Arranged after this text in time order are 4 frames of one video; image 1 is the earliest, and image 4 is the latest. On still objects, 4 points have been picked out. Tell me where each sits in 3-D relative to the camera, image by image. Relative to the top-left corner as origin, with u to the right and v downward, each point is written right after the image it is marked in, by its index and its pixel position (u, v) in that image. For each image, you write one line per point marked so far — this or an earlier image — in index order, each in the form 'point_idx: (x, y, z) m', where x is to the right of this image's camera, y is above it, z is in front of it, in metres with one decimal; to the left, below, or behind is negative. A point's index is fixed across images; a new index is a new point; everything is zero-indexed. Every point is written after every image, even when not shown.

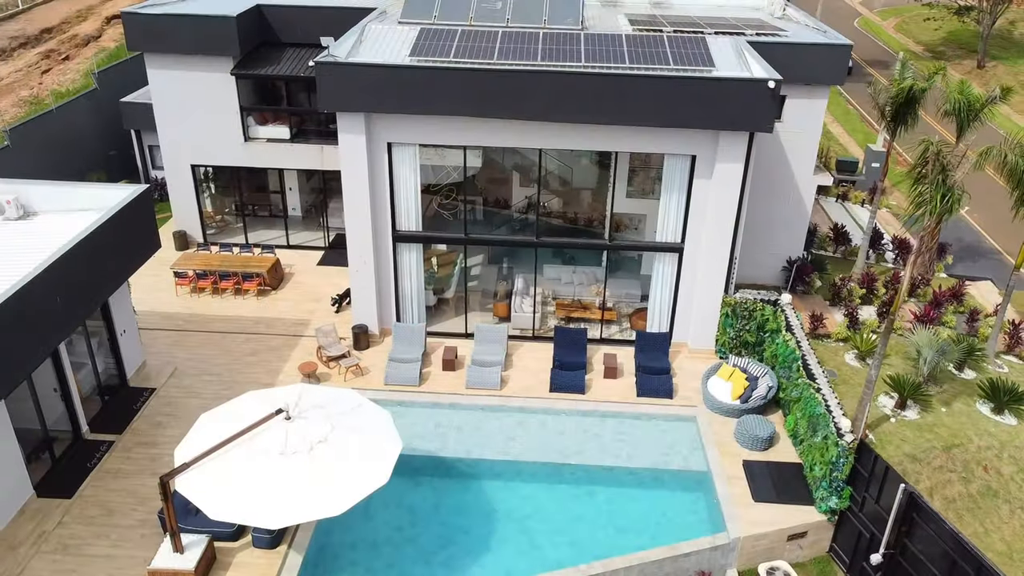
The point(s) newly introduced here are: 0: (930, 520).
0: (+7.4, -4.1, +13.2) m
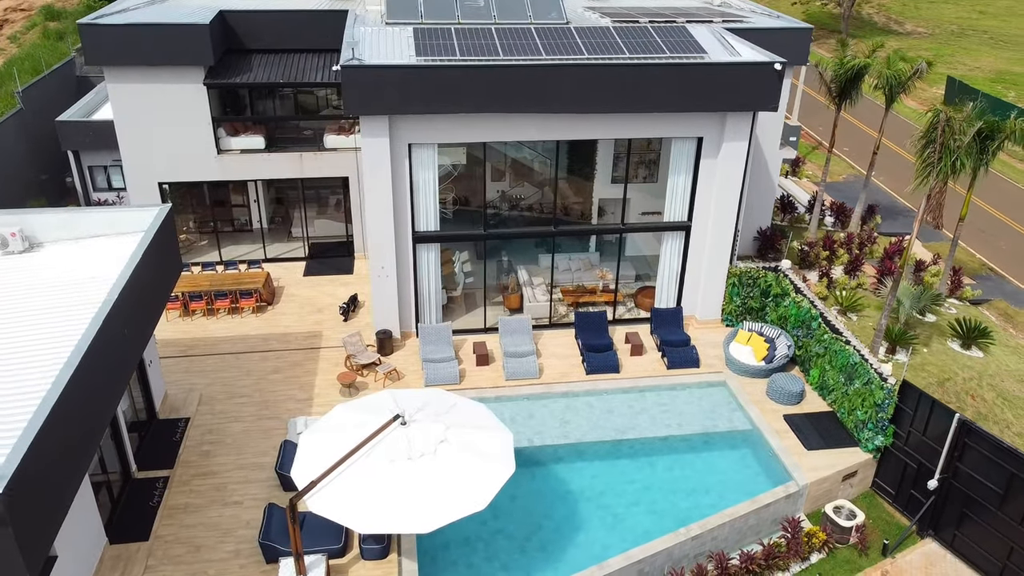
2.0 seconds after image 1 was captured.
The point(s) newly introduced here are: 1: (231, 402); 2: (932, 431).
0: (+9.5, -3.1, +15.0) m
1: (-7.1, -2.9, +18.8) m
2: (+9.0, -3.1, +16.0) m
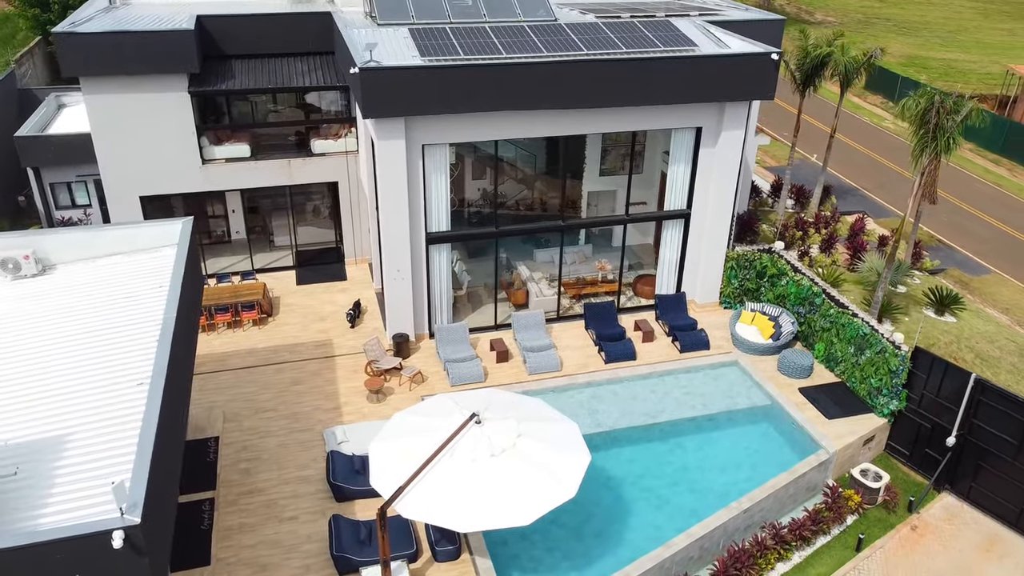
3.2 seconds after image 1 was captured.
0: (+10.6, -2.4, +16.3) m
1: (-6.3, -3.2, +18.3) m
2: (+10.0, -2.4, +17.2) m
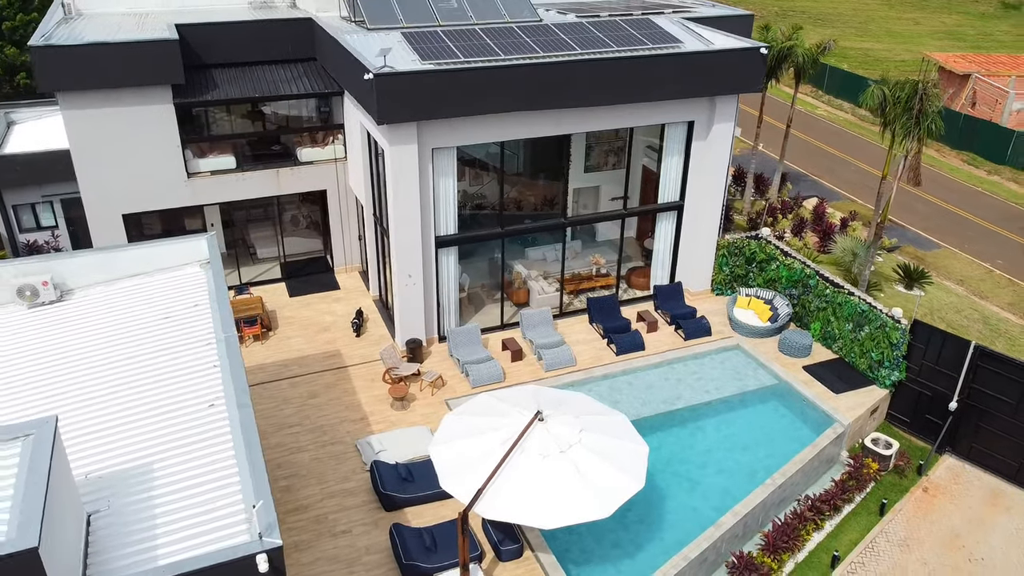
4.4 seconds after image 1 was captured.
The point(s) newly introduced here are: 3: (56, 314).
0: (+11.4, -1.7, +17.6) m
1: (-5.5, -3.5, +17.9) m
2: (+10.7, -1.8, +18.4) m
3: (-8.8, -0.5, +14.4) m
